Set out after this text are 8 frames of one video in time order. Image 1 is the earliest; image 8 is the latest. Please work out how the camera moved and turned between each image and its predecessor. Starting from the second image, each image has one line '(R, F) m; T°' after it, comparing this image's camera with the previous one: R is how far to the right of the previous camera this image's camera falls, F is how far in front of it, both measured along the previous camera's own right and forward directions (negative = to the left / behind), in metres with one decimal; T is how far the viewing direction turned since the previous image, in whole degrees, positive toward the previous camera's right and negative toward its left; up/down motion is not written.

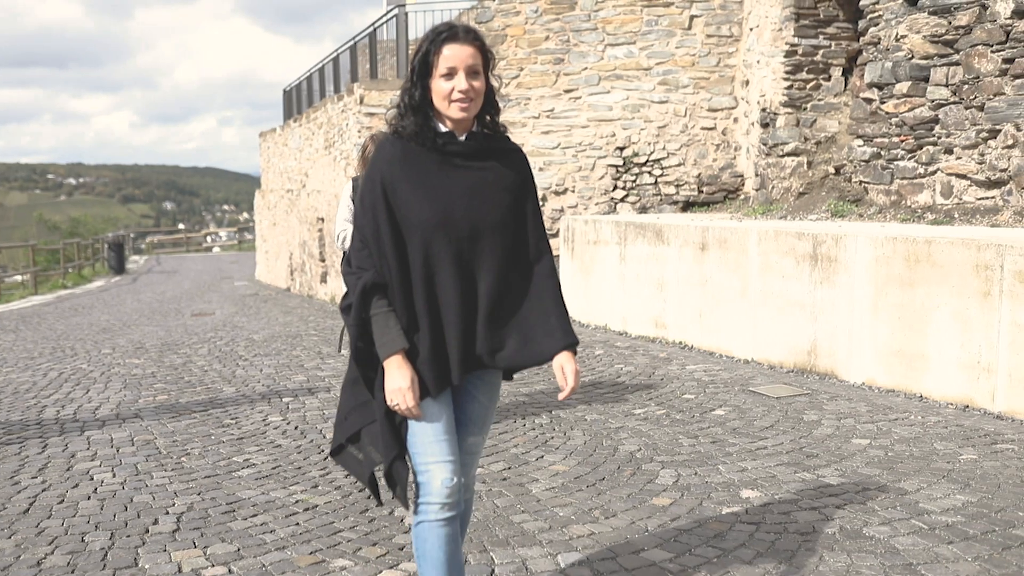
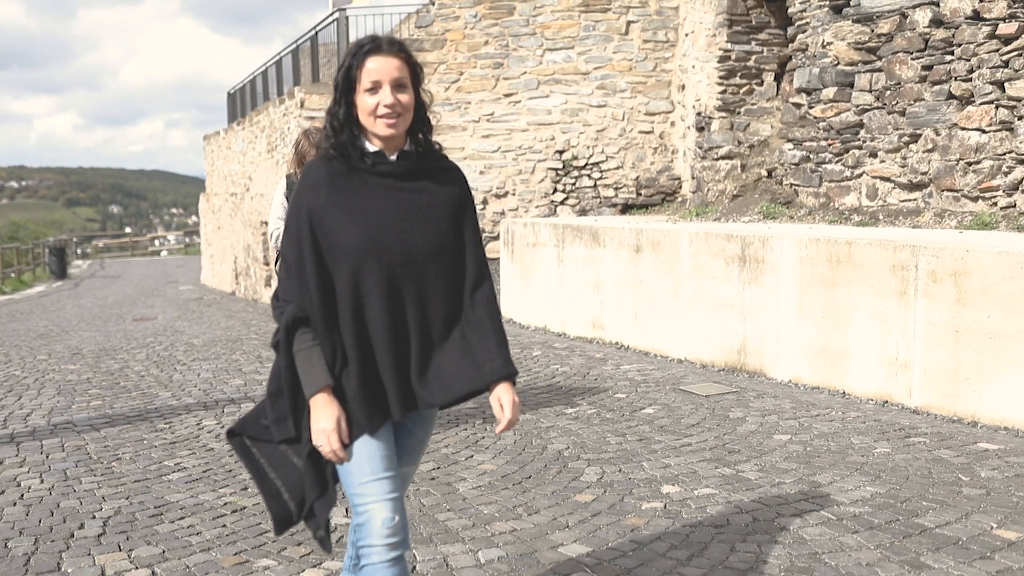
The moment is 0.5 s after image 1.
(+0.1, -0.1) m; +3°
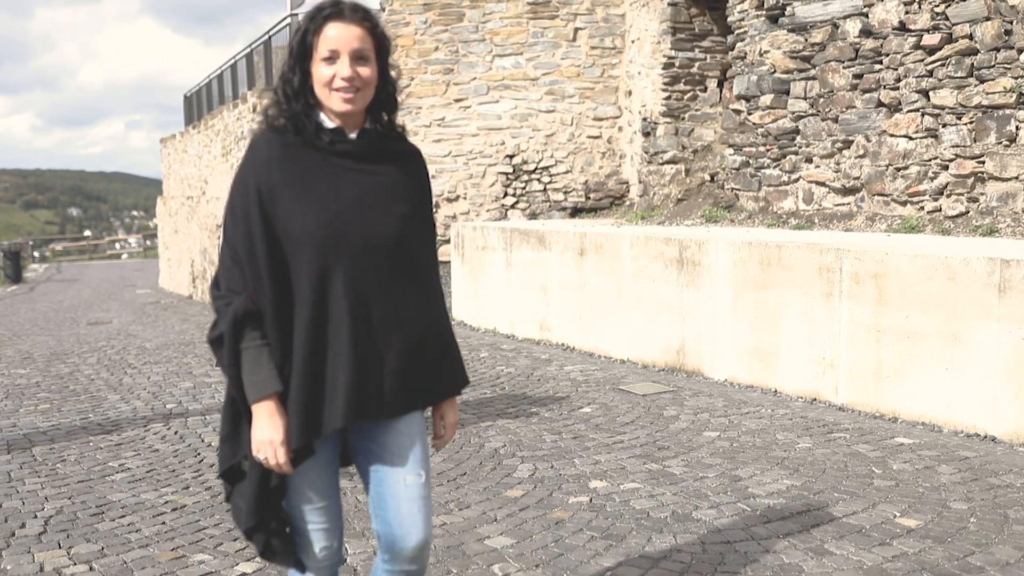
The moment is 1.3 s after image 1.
(+0.1, -0.2) m; +2°
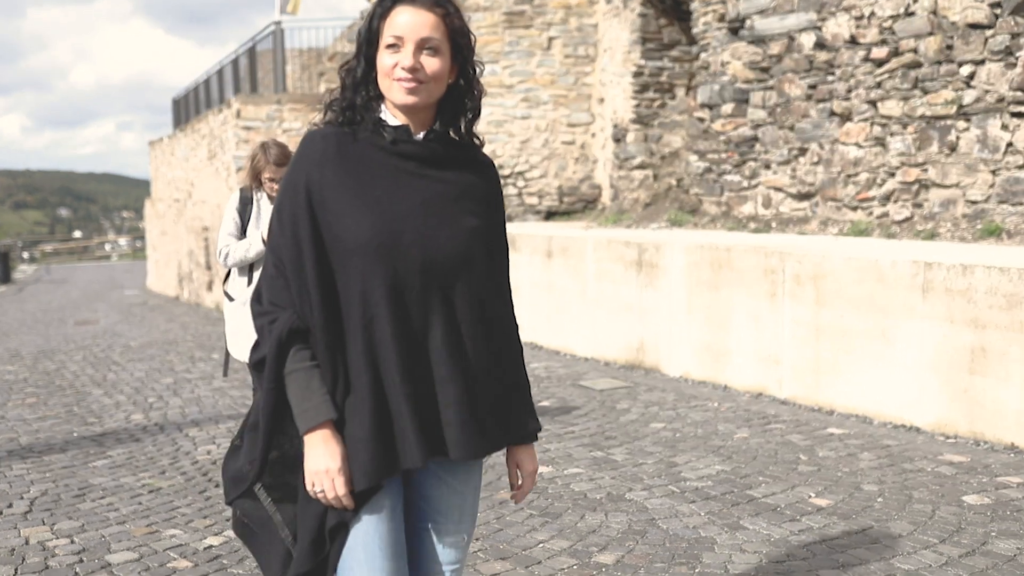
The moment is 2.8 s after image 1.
(+0.2, -0.4) m; 0°
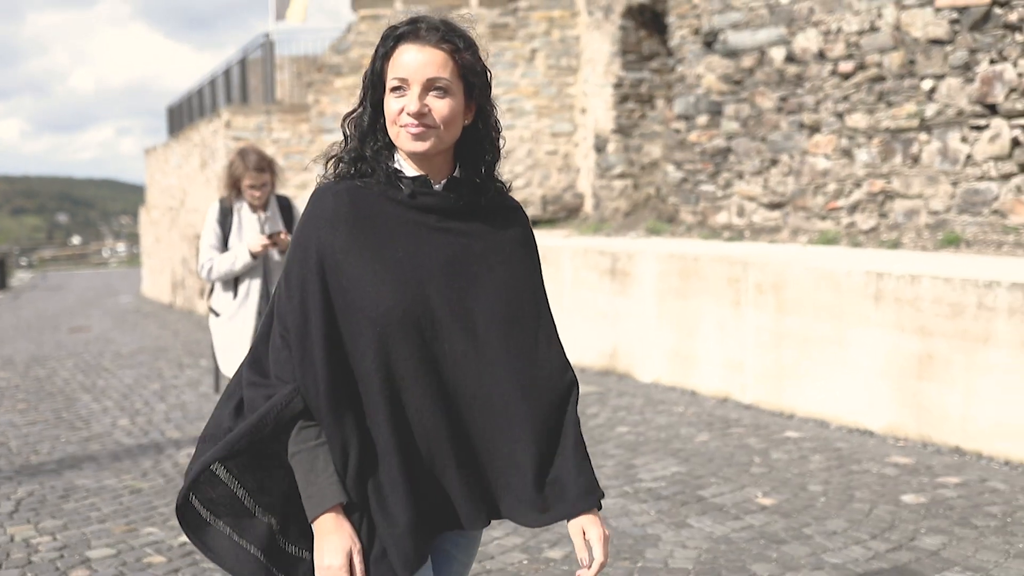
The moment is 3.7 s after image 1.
(+0.2, -0.2) m; 0°
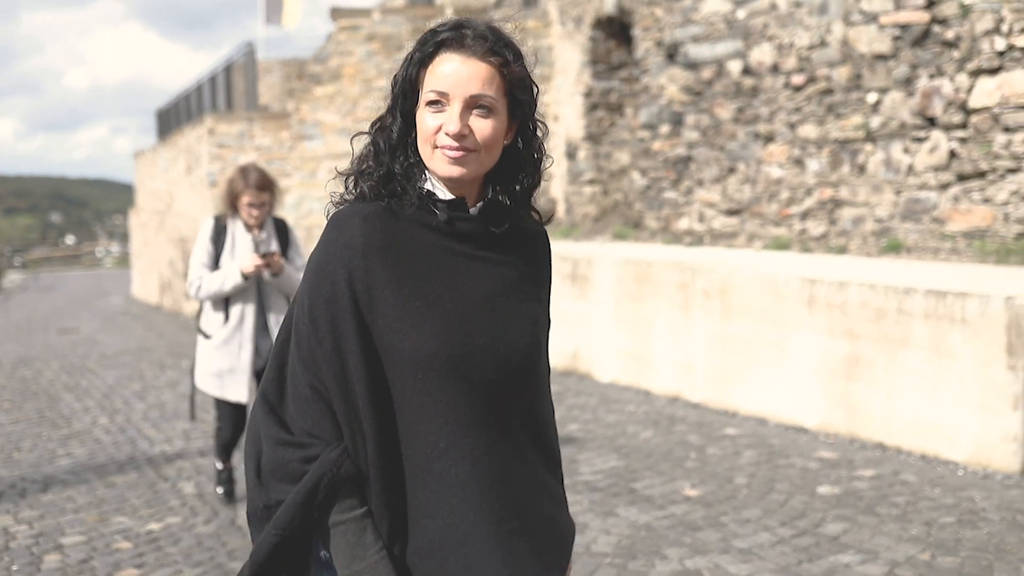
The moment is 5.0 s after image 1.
(+0.2, -0.4) m; 0°
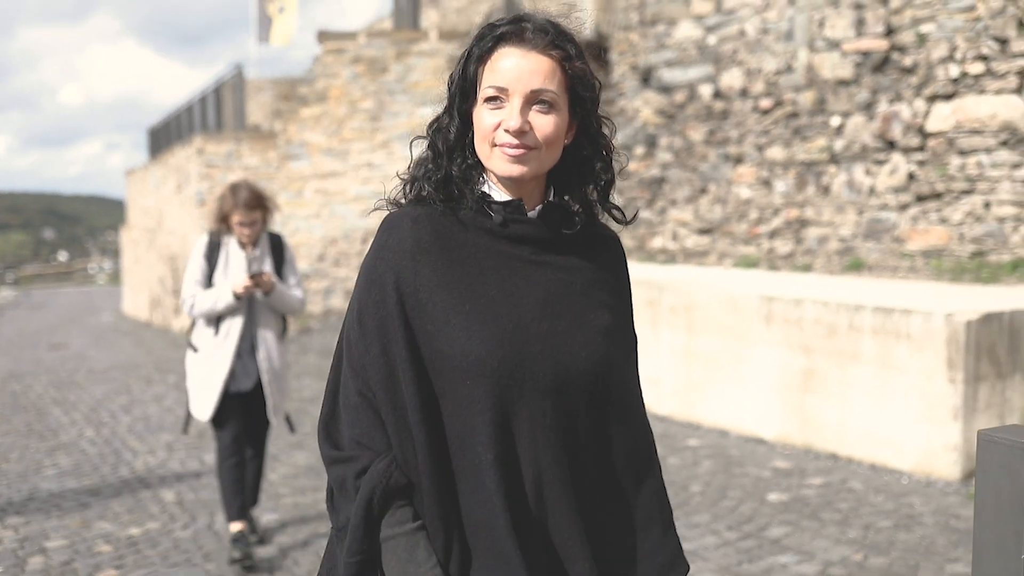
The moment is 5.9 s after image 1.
(+0.1, -0.3) m; 0°
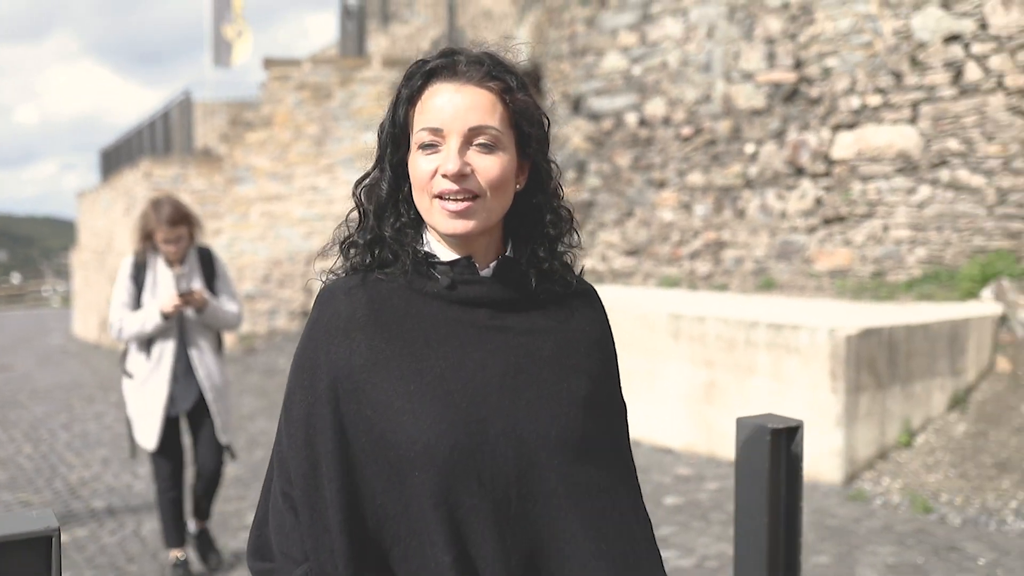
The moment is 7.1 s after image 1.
(+0.3, -0.4) m; +2°
